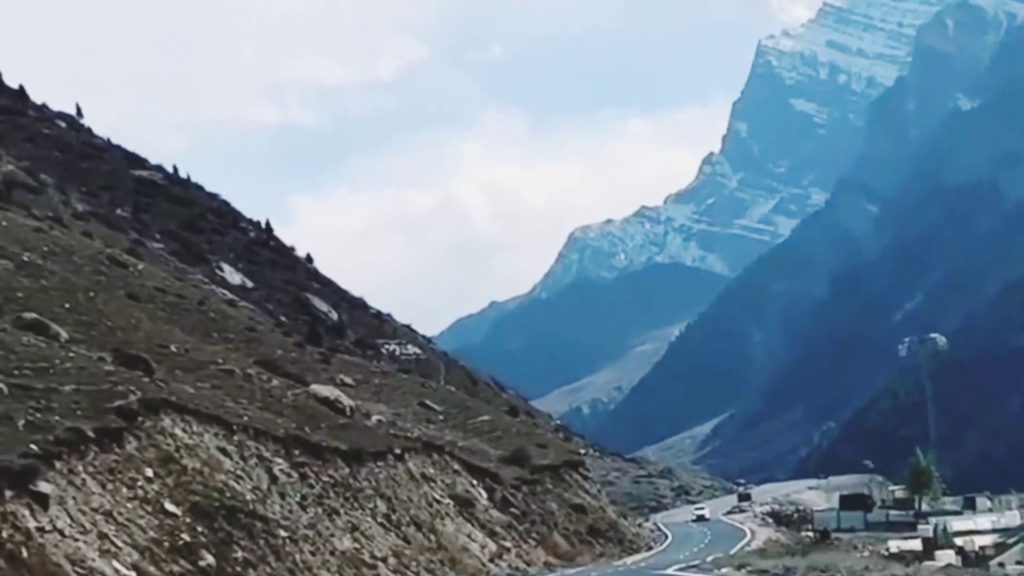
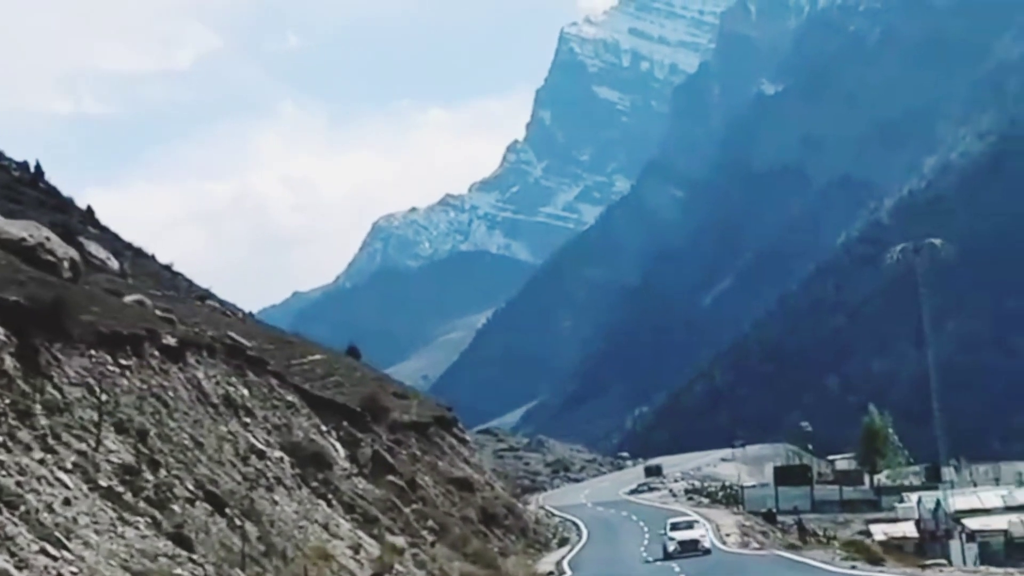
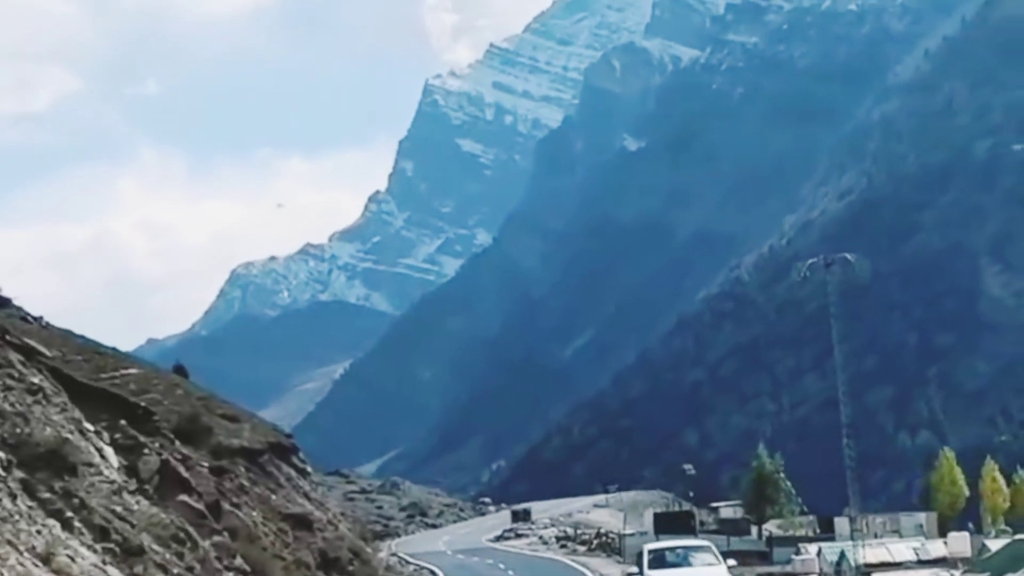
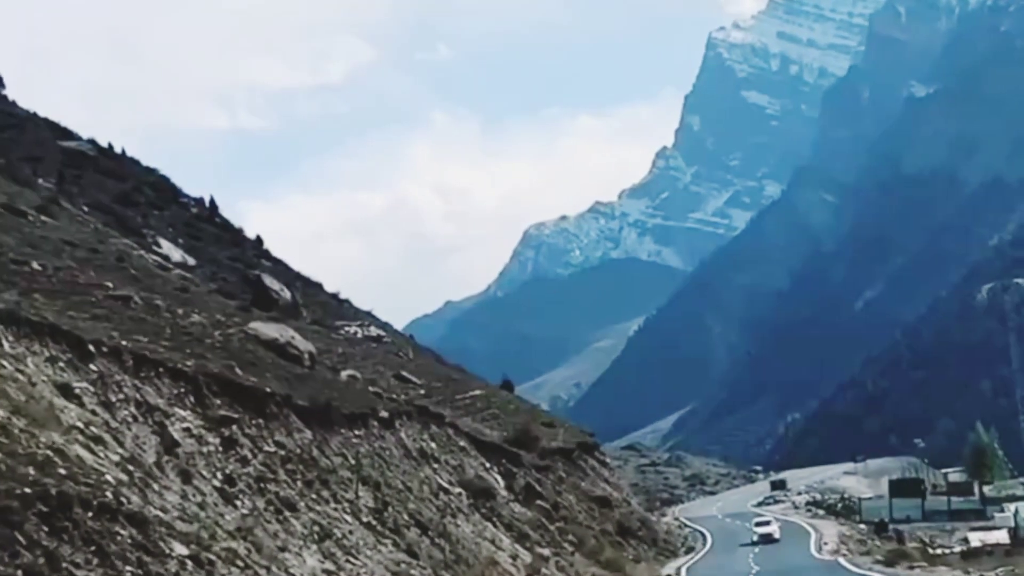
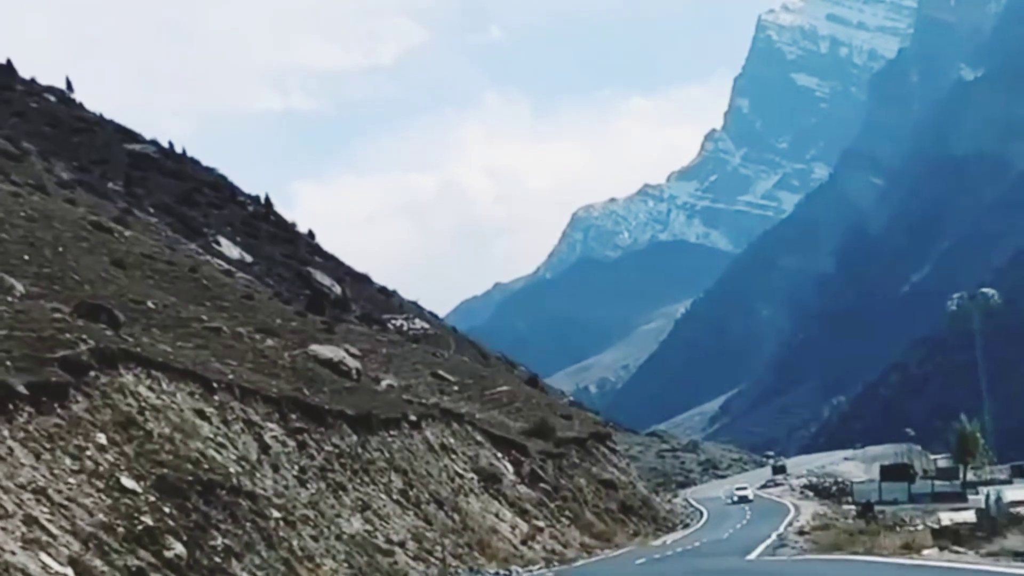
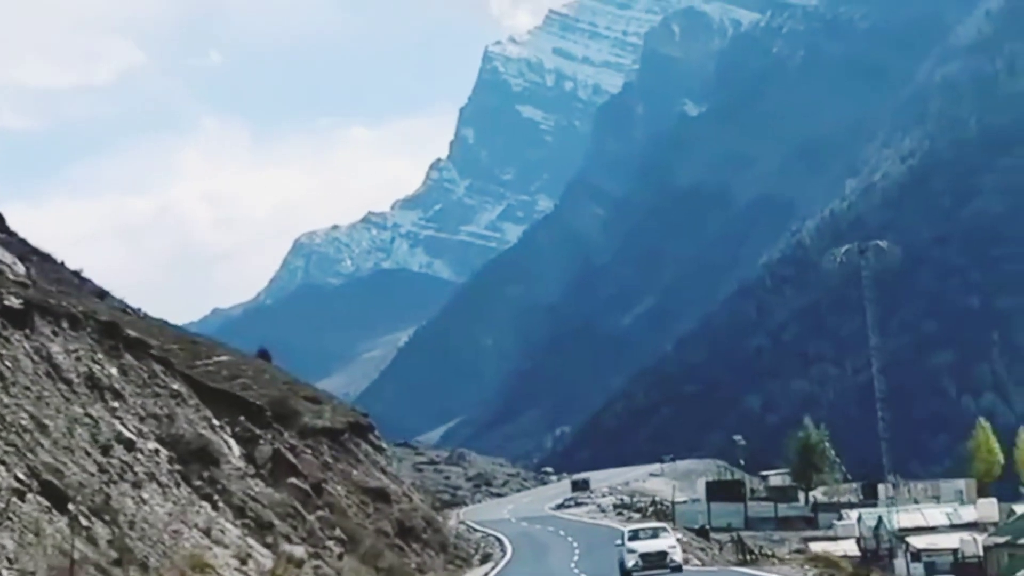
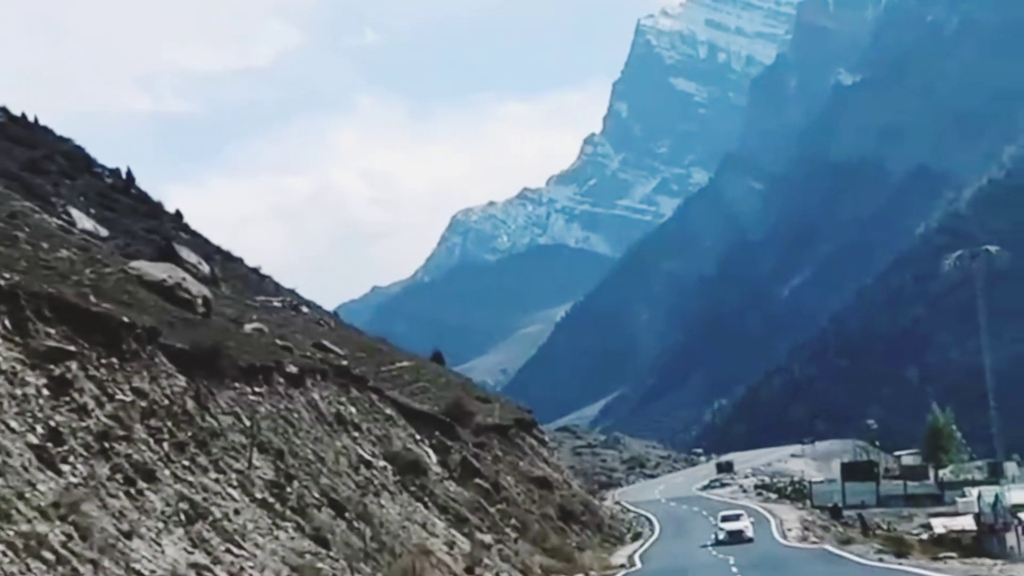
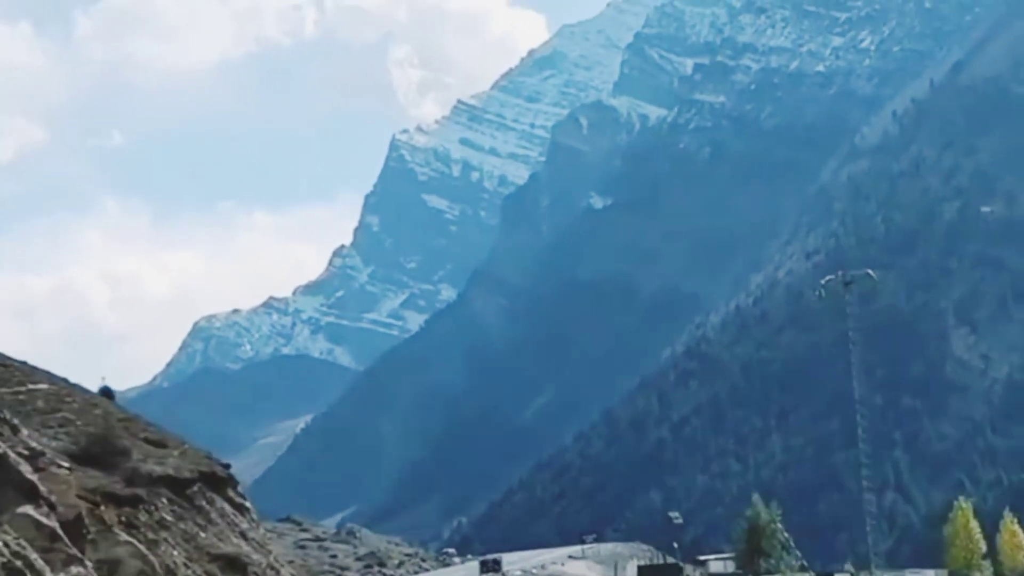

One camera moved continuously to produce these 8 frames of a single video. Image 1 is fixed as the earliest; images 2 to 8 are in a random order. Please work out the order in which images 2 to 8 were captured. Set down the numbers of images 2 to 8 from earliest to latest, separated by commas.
5, 4, 7, 2, 6, 3, 8
